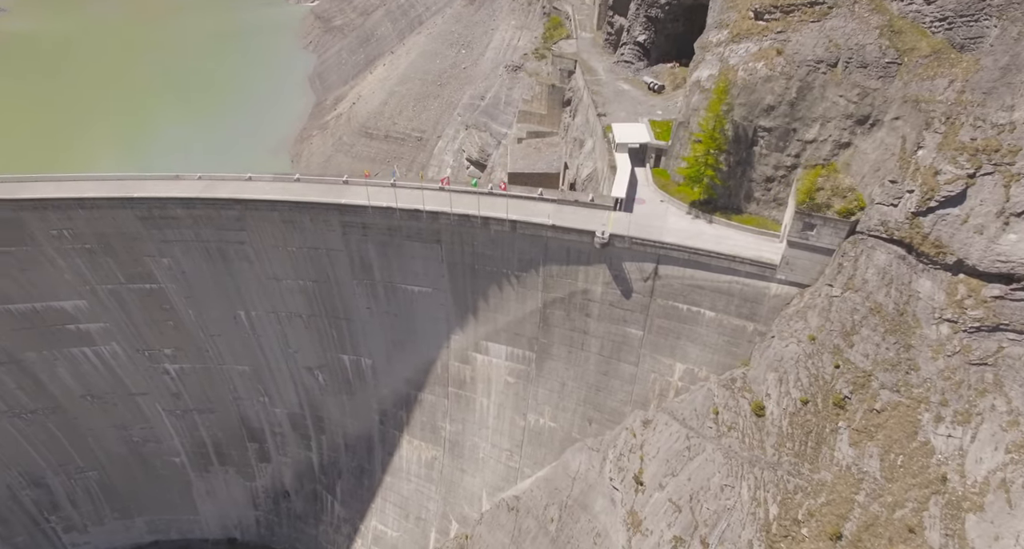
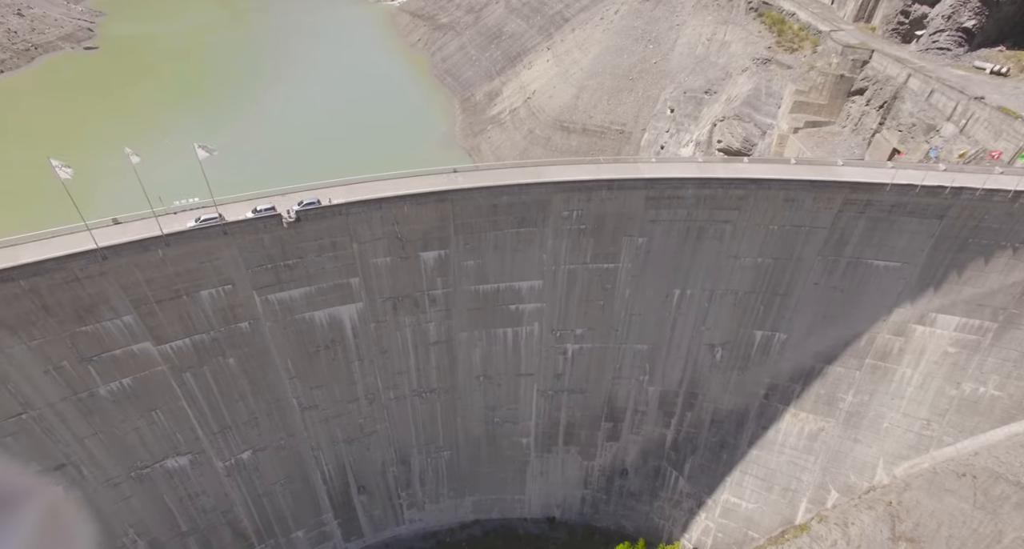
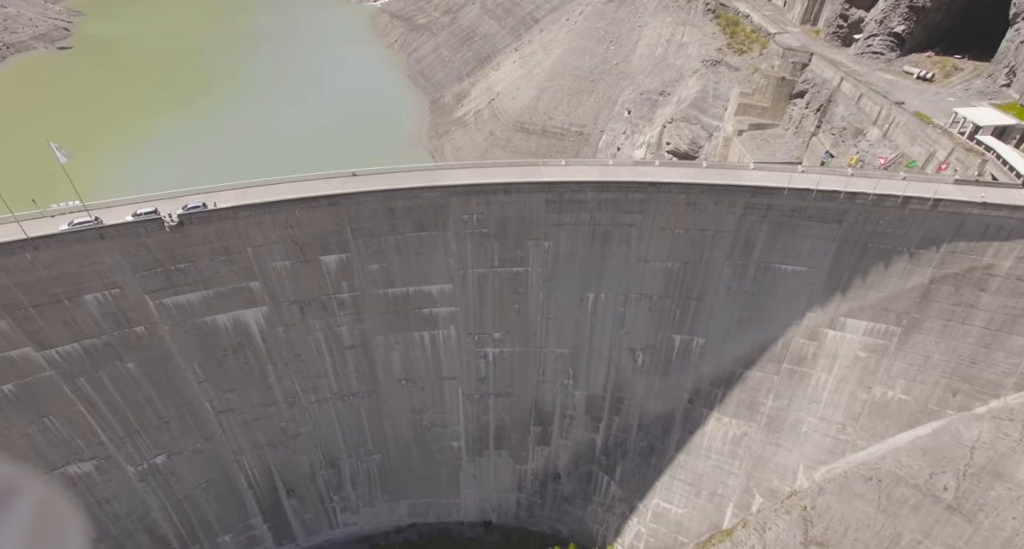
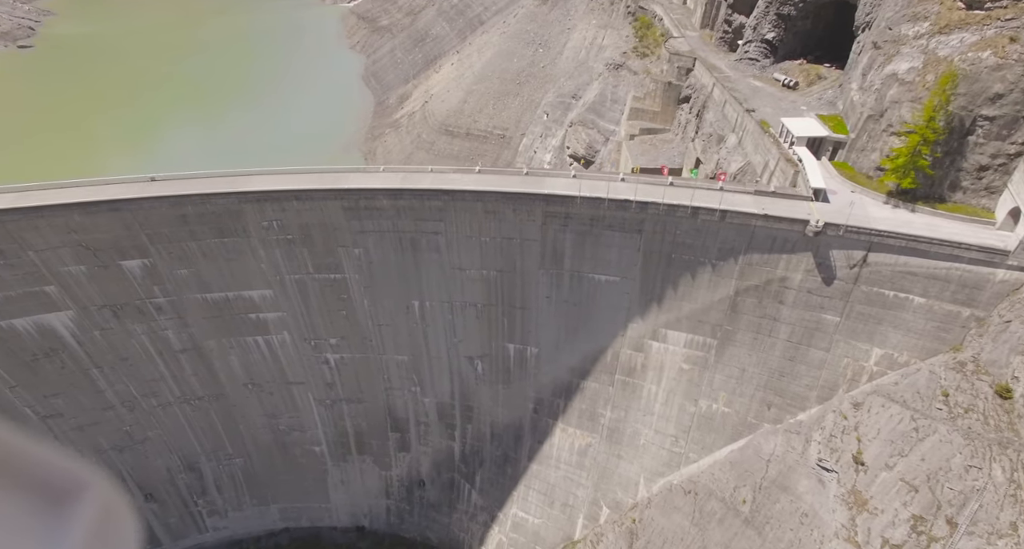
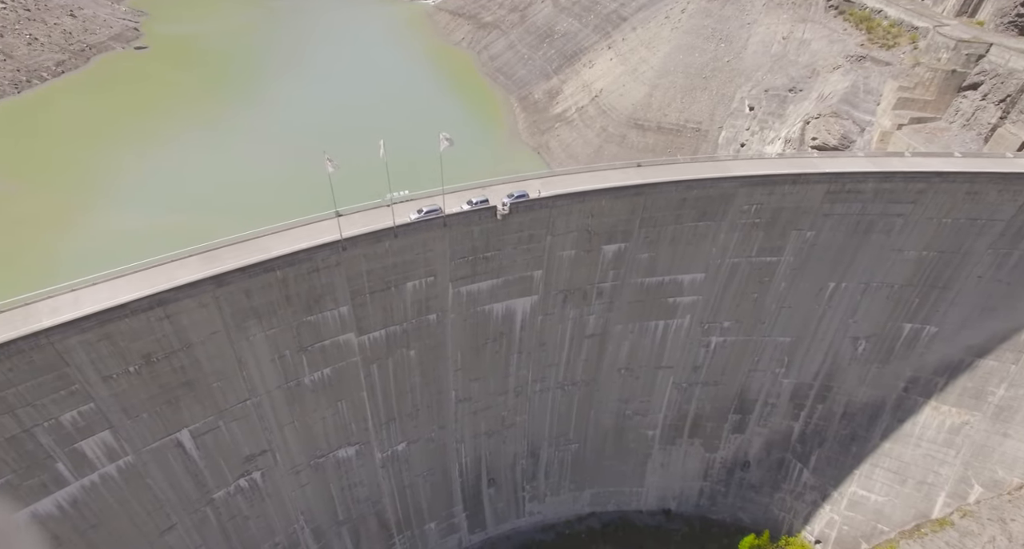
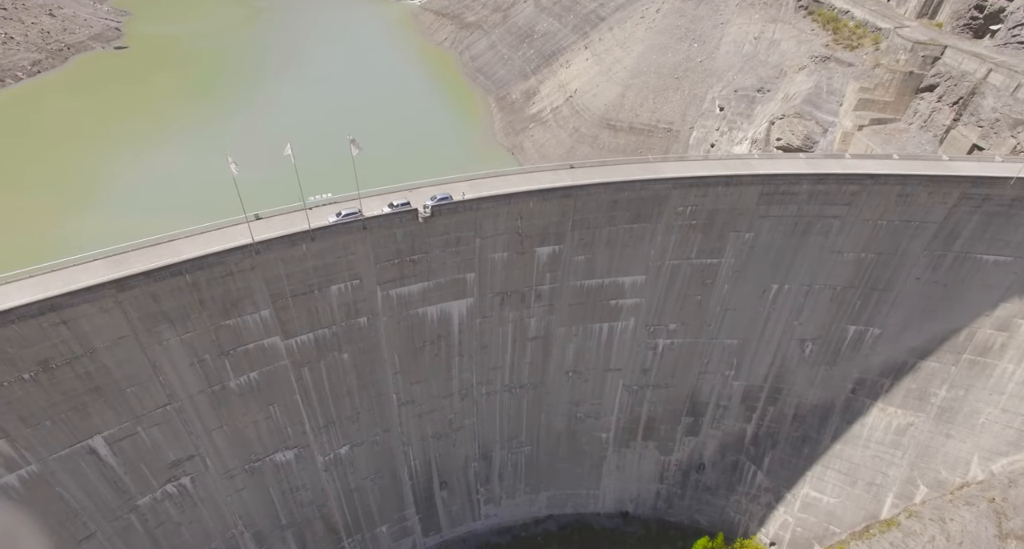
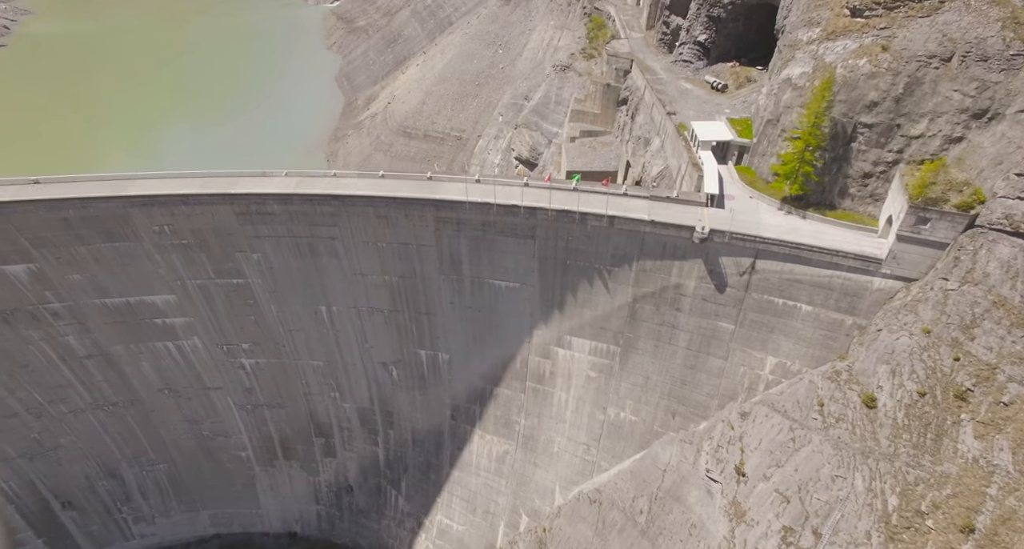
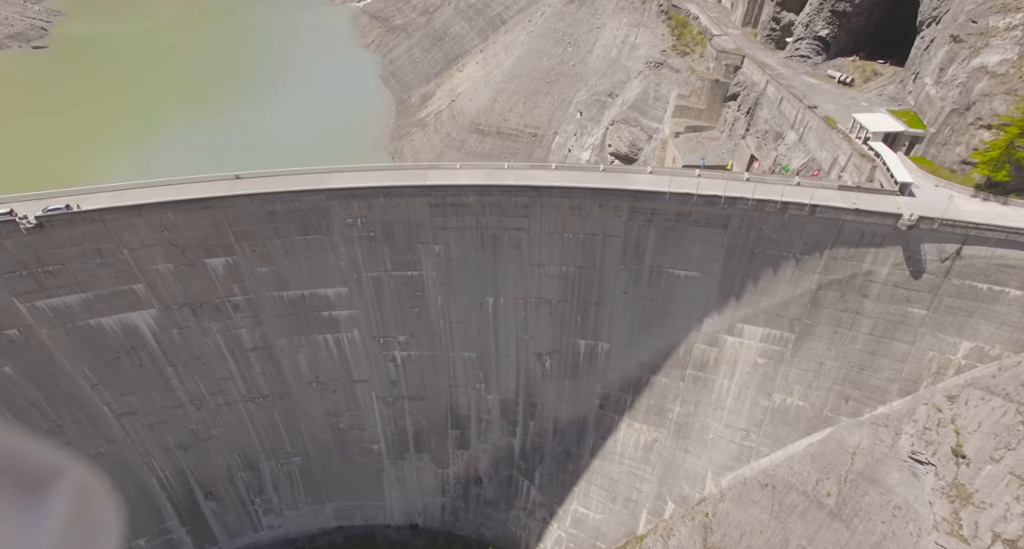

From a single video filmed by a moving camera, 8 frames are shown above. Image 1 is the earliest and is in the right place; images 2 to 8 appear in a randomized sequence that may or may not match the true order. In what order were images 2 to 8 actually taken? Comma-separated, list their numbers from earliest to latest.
7, 4, 8, 3, 2, 6, 5
